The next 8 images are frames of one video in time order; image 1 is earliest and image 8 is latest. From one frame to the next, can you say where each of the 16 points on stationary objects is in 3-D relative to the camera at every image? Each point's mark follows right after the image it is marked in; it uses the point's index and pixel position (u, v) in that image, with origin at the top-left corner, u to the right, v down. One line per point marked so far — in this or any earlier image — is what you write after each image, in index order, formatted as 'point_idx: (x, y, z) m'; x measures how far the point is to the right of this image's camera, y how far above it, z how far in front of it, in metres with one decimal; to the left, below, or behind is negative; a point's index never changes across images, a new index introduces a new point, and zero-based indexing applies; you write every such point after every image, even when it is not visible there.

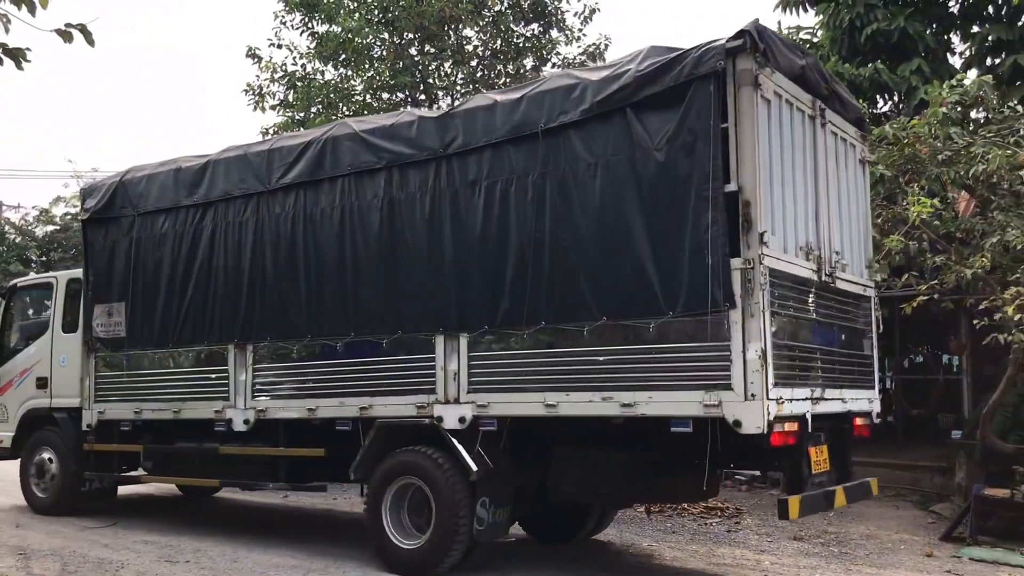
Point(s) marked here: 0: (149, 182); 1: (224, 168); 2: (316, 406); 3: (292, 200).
0: (-2.9, +0.8, +7.6) m
1: (-2.2, +0.9, +7.1) m
2: (-1.3, -0.8, +6.5) m
3: (-1.5, +0.6, +6.8) m
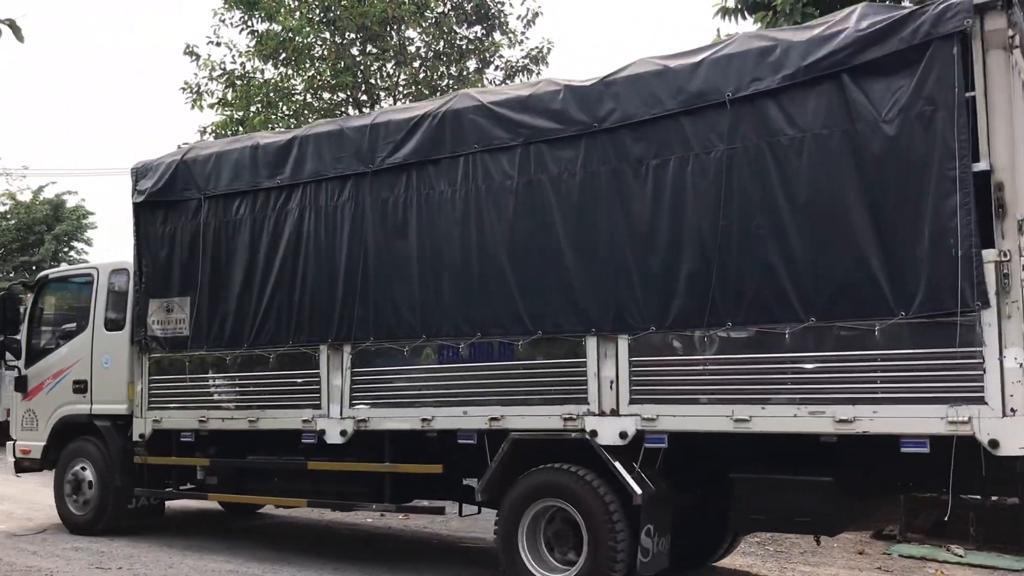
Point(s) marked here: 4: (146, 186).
0: (-2.1, +0.9, +6.7) m
1: (-1.3, +0.9, +6.3) m
2: (-0.5, -0.8, +5.7) m
3: (-0.7, +0.7, +5.9) m
4: (-2.7, +0.8, +7.0) m
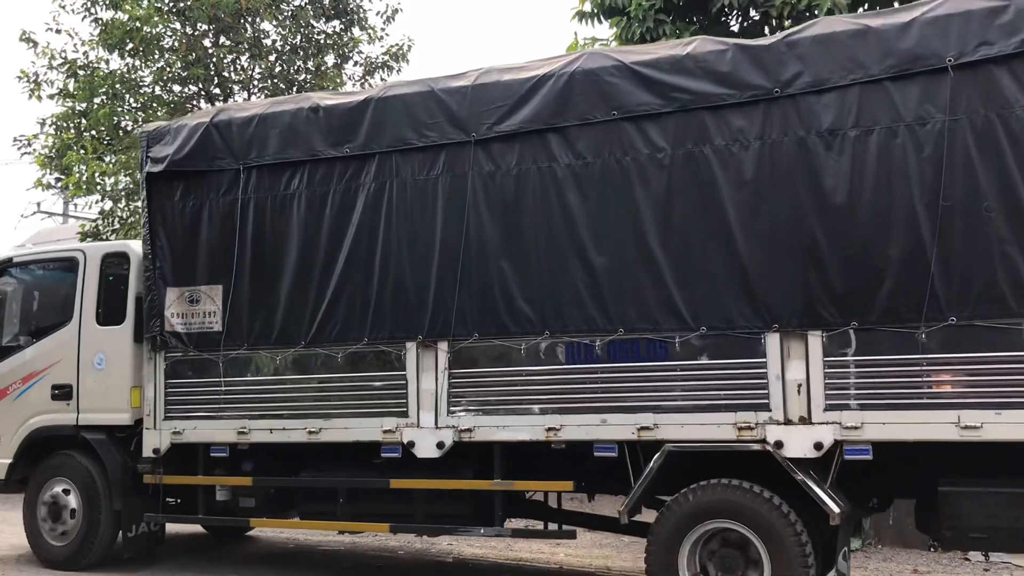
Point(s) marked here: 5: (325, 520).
0: (-1.5, +1.0, +5.7) m
1: (-0.6, +1.0, +5.4) m
2: (+0.3, -0.7, +4.9) m
3: (0.0, +0.7, +5.1) m
4: (-2.1, +0.8, +5.8) m
5: (-1.1, -1.3, +5.5) m
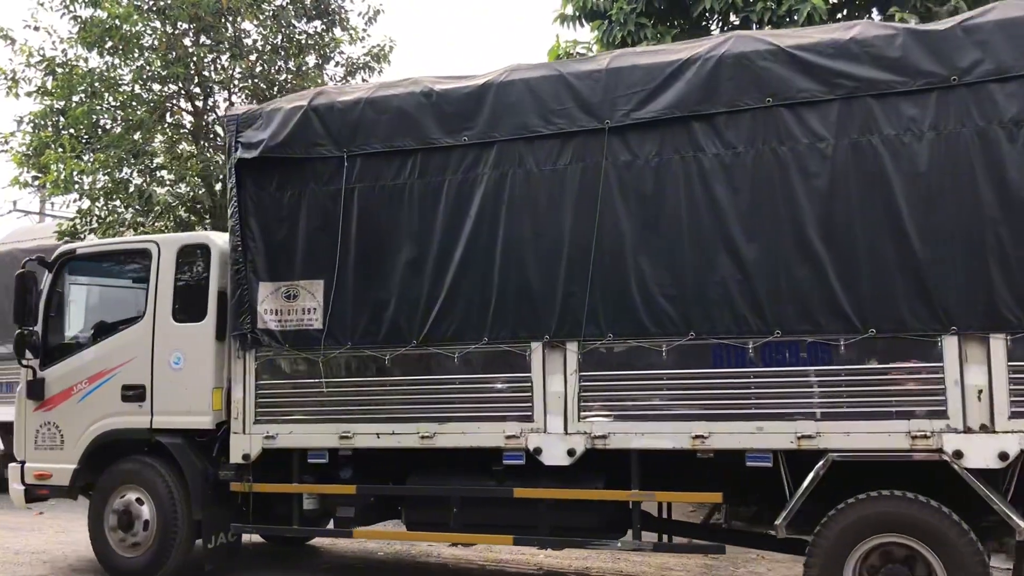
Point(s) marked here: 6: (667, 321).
0: (-0.8, +1.0, +5.3) m
1: (0.0, +1.0, +5.1) m
2: (+0.9, -0.7, +4.6) m
3: (+0.7, +0.7, +4.8) m
4: (-1.4, +0.9, +5.5) m
5: (-0.4, -1.3, +5.2) m
6: (+0.8, -0.2, +4.7) m
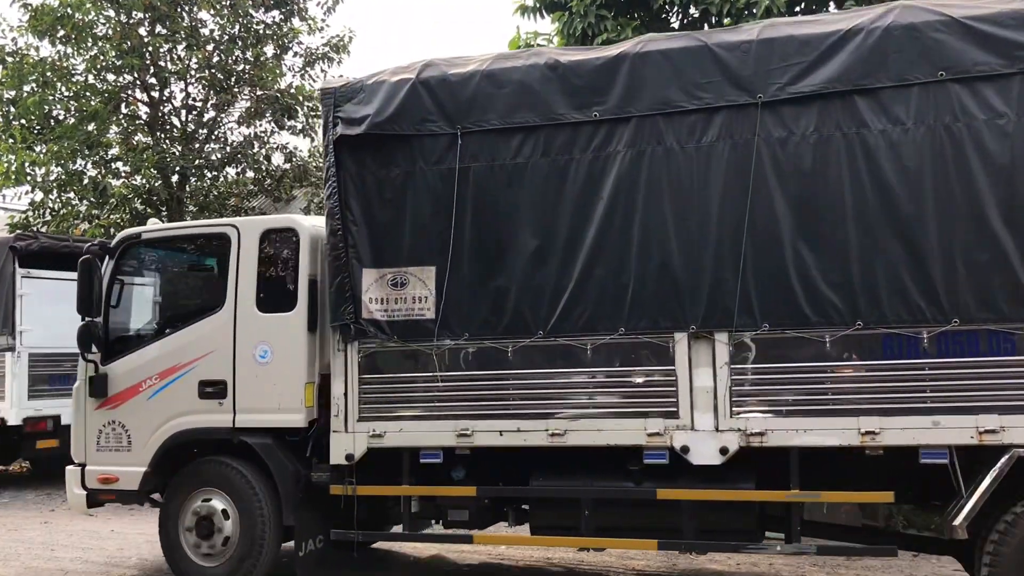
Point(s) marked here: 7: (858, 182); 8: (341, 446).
0: (-0.1, +1.1, +5.0) m
1: (+0.7, +1.1, +4.7) m
2: (+1.6, -0.6, +4.3) m
3: (+1.4, +0.8, +4.5) m
4: (-0.8, +0.9, +5.1) m
5: (+0.3, -1.3, +4.8) m
6: (+1.5, -0.1, +4.4) m
7: (+1.6, +0.5, +4.4) m
8: (-0.9, -0.8, +5.1) m
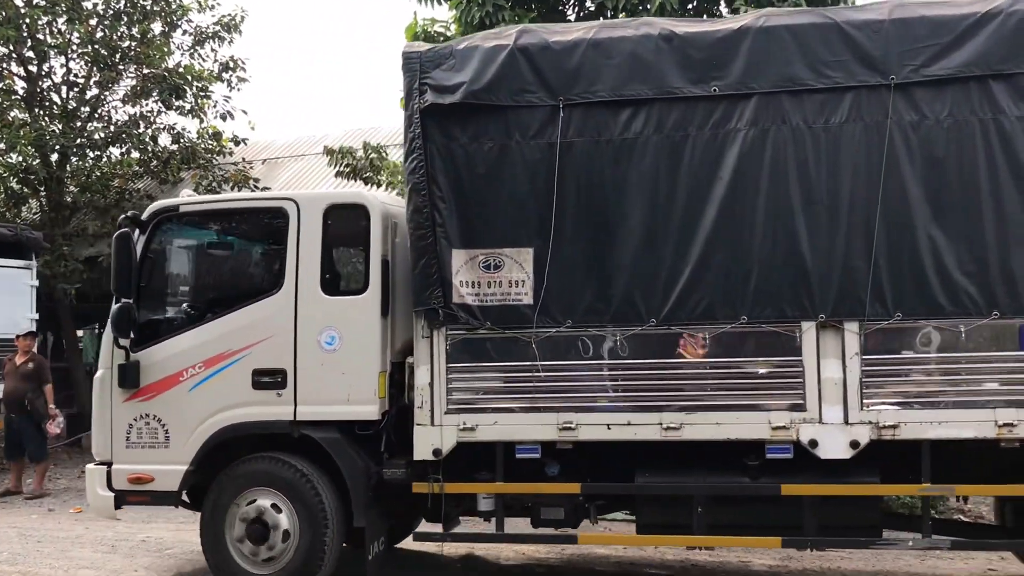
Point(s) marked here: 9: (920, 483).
0: (+0.4, +1.1, +4.6) m
1: (+1.3, +1.2, +4.5) m
2: (+2.2, -0.6, +4.2) m
3: (+2.0, +0.9, +4.4) m
4: (-0.3, +1.0, +4.7) m
5: (+0.8, -1.2, +4.6) m
6: (+2.0, 0.0, +4.3) m
7: (+2.2, +0.5, +4.3) m
8: (-0.4, -0.8, +4.7) m
9: (+1.8, -0.9, +4.3) m
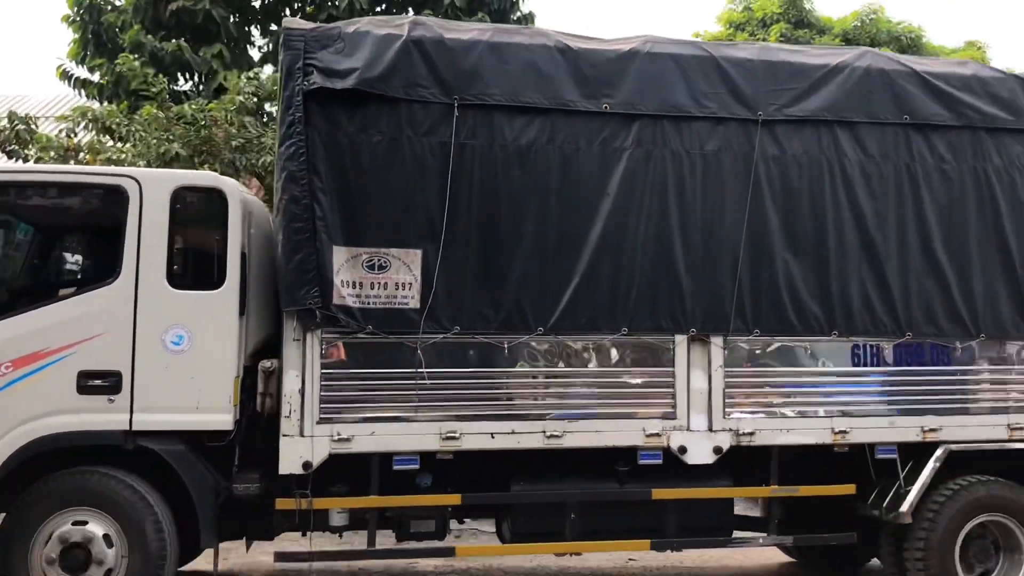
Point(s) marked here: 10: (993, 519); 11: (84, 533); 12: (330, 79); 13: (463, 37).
0: (-0.1, +1.1, +4.6) m
1: (+0.8, +1.1, +4.7) m
2: (+1.7, -0.7, +4.7) m
3: (+1.5, +0.8, +4.8) m
4: (-0.8, +1.0, +4.4) m
5: (+0.2, -1.2, +4.6) m
6: (+1.5, -0.2, +4.8) m
7: (+1.6, +0.4, +4.8) m
8: (-1.0, -0.7, +4.4) m
9: (+1.3, -1.0, +4.7) m
10: (+2.5, -1.2, +4.8) m
11: (-2.0, -1.1, +4.4) m
12: (-0.8, +1.0, +4.4) m
13: (-0.2, +1.2, +4.6) m
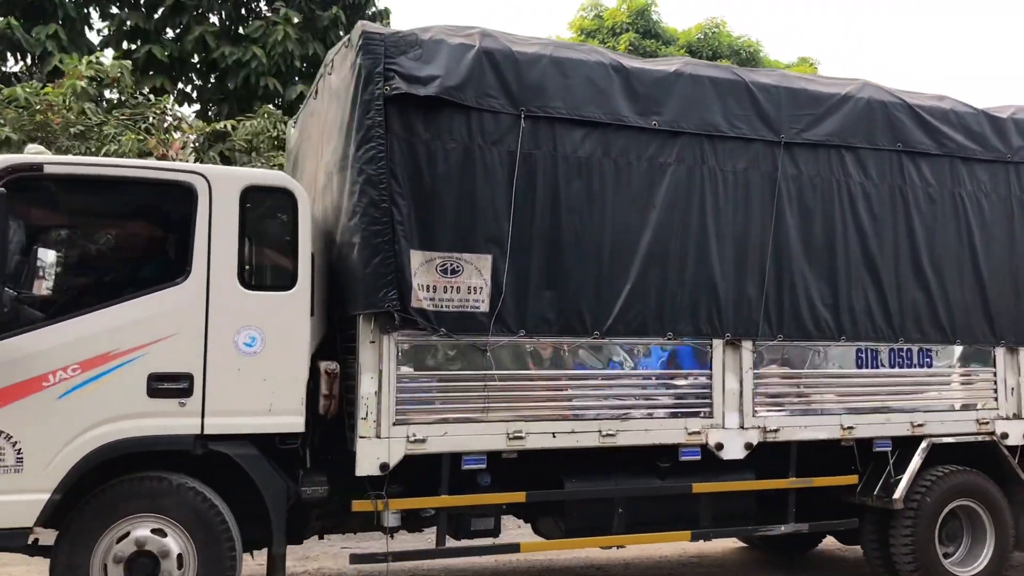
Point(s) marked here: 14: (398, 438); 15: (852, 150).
0: (+0.2, +1.1, +4.8) m
1: (+1.0, +1.1, +5.1) m
2: (+1.9, -0.7, +5.2) m
3: (+1.7, +0.7, +5.3) m
4: (-0.4, +1.0, +4.5) m
5: (+0.4, -1.3, +4.8) m
6: (+1.7, -0.2, +5.2) m
7: (+1.9, +0.4, +5.3) m
8: (-0.7, -0.8, +4.4) m
9: (+1.5, -1.0, +5.1) m
10: (+2.7, -1.3, +5.4) m
11: (-1.6, -1.1, +4.3) m
12: (-0.5, +0.9, +4.4) m
13: (+0.1, +1.2, +4.8) m
14: (-0.5, -0.7, +4.4) m
15: (+1.9, +0.8, +5.4) m
